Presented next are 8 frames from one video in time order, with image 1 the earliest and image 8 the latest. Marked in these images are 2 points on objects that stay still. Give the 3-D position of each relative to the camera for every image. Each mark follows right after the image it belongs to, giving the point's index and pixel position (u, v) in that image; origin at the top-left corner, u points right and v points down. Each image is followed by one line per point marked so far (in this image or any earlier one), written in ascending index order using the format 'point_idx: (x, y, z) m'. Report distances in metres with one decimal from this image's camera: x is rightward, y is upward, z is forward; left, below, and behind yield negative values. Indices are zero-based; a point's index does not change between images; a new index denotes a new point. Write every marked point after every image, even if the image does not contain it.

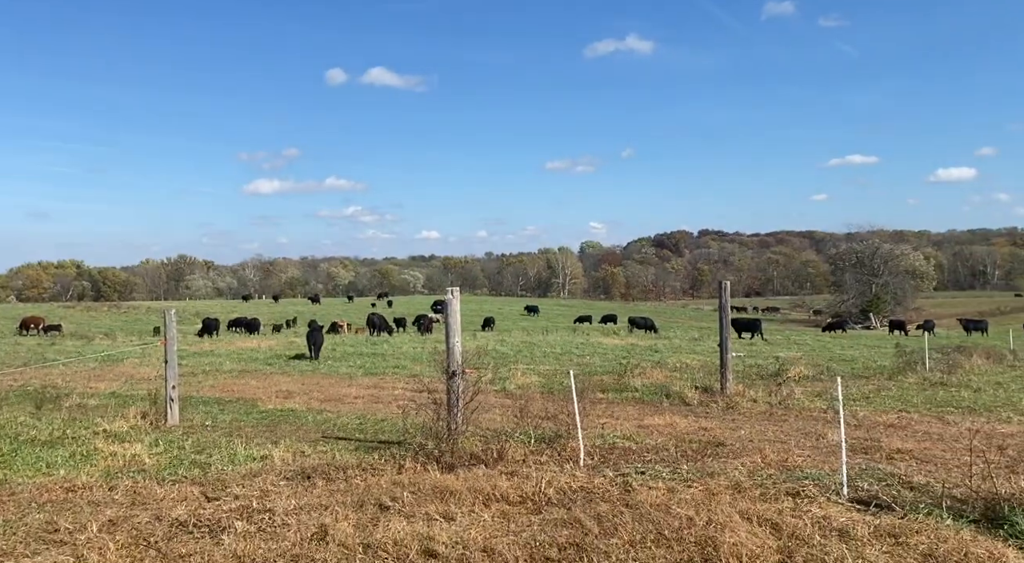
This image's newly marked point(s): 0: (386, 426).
0: (-2.2, -2.2, +15.4) m
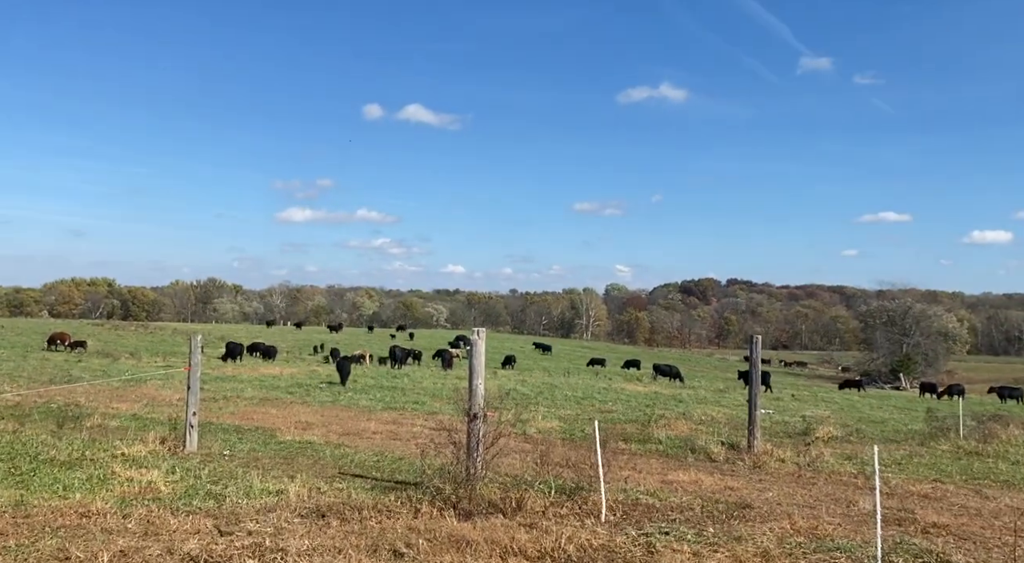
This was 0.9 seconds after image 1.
0: (-1.8, -3.0, +14.9) m
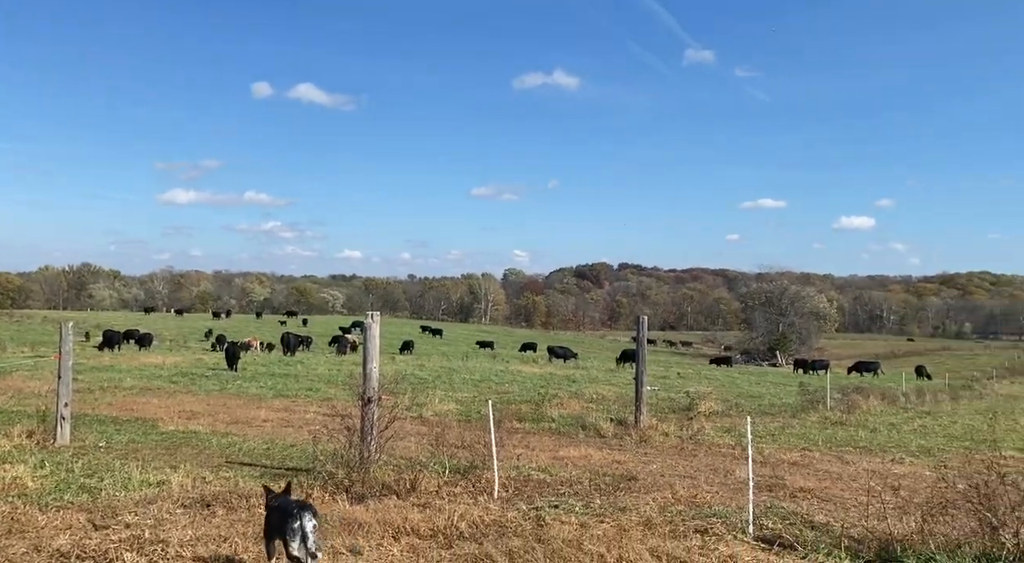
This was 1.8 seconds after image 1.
0: (-3.6, -2.8, +15.4) m
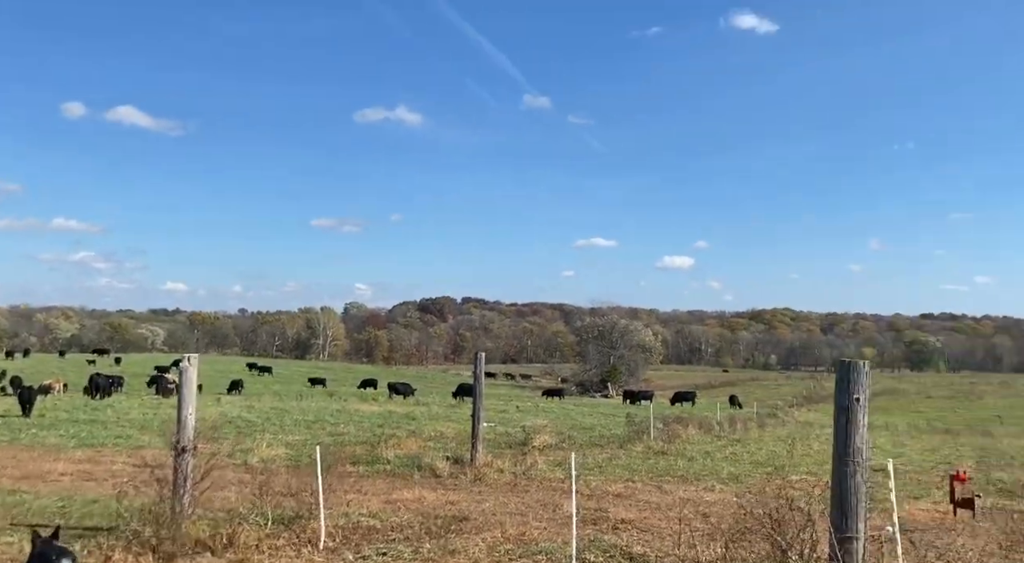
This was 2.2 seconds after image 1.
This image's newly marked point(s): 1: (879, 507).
0: (-6.8, -3.8, +14.9) m
1: (+5.7, -3.5, +13.9) m
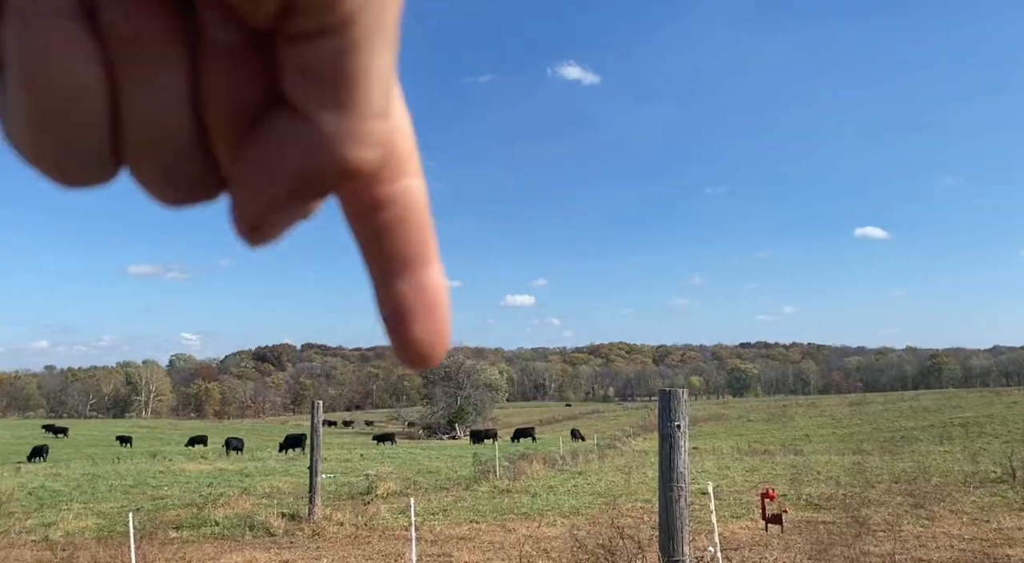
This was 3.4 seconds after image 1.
0: (-9.6, -4.8, +13.0) m
1: (+2.9, -3.9, +14.0) m
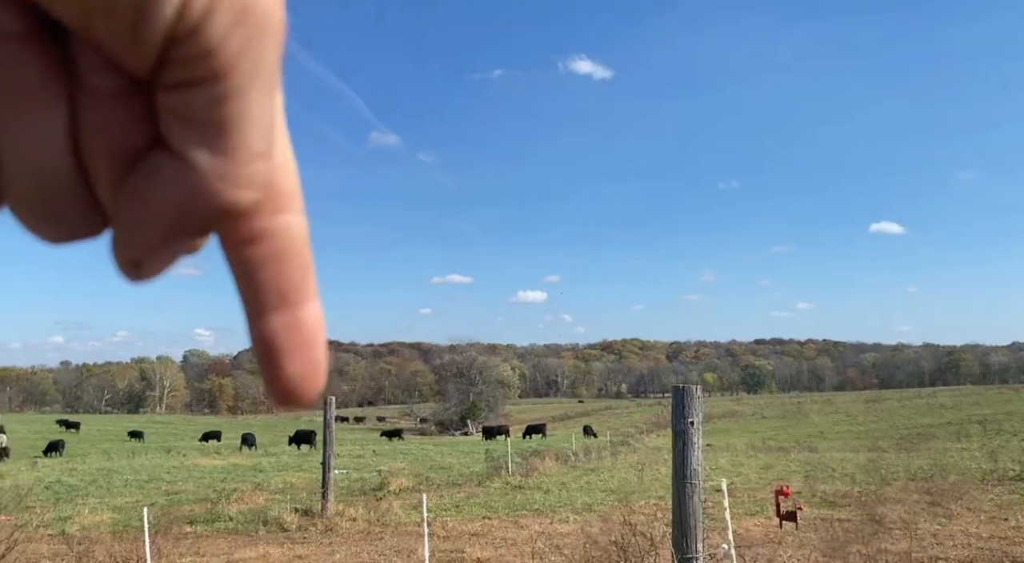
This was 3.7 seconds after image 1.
0: (-9.4, -4.7, +13.1) m
1: (+3.1, -3.8, +14.0) m
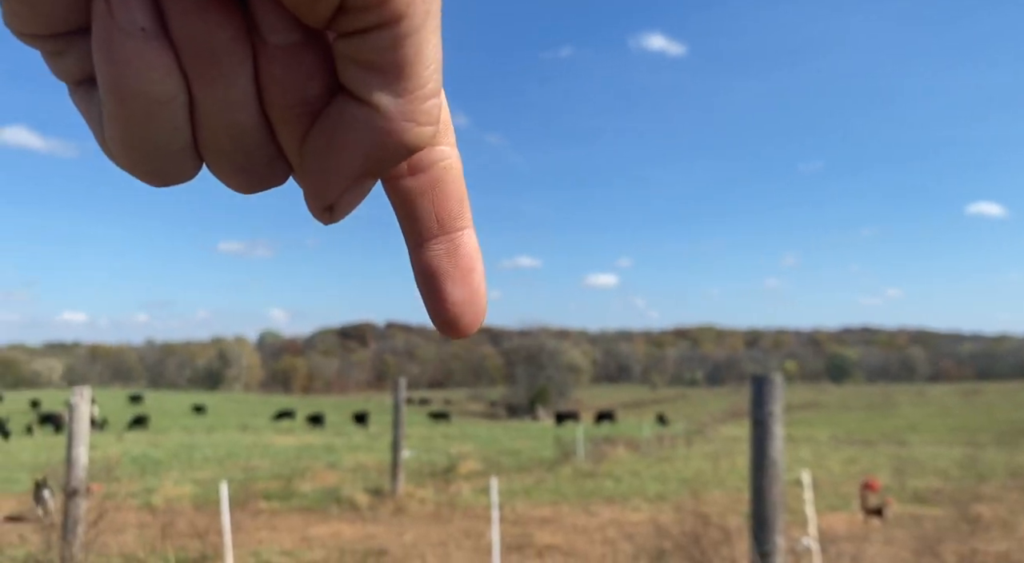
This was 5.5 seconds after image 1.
0: (-8.3, -4.3, +13.5) m
1: (+4.2, -3.6, +13.4) m
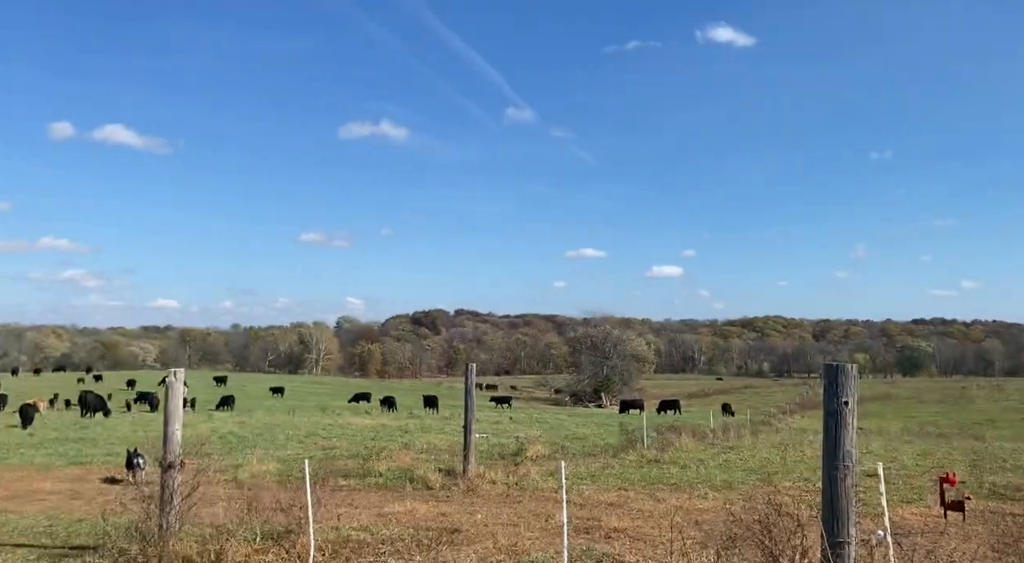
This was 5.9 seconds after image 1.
0: (-7.0, -4.1, +14.7) m
1: (+5.5, -3.5, +13.9) m
